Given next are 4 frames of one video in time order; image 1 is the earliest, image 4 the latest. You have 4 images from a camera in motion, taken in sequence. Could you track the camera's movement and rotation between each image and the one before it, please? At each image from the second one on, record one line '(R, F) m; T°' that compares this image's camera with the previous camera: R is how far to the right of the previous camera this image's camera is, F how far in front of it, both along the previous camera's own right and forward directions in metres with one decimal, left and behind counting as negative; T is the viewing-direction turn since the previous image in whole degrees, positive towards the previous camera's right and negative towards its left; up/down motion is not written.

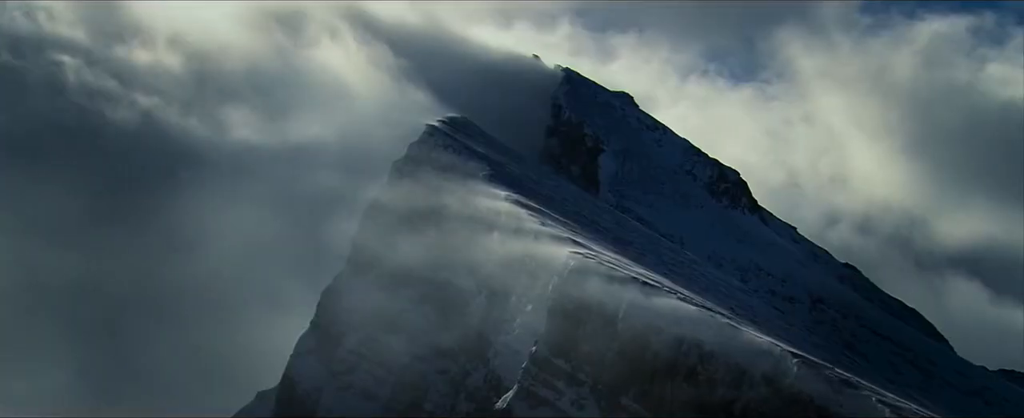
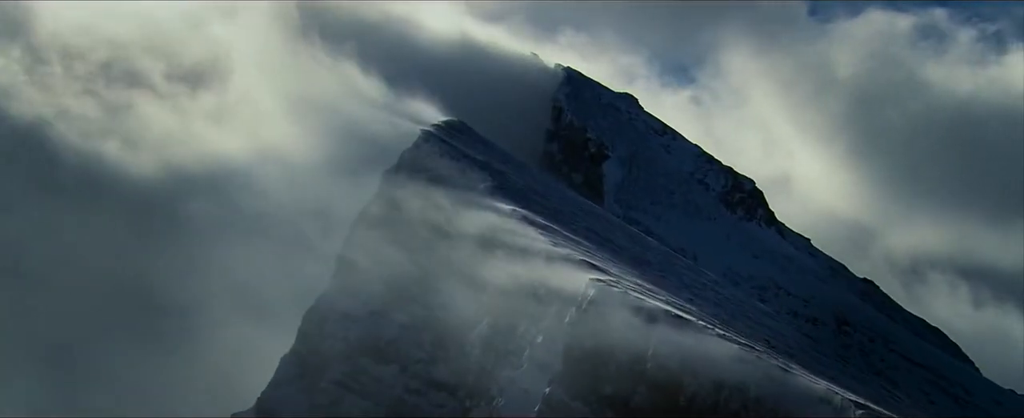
(-2.2, +9.7) m; +1°
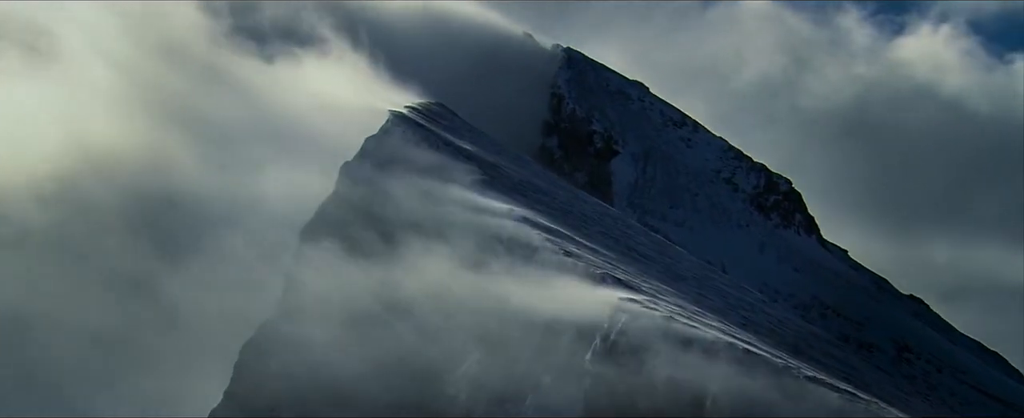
(-0.8, +17.9) m; +1°
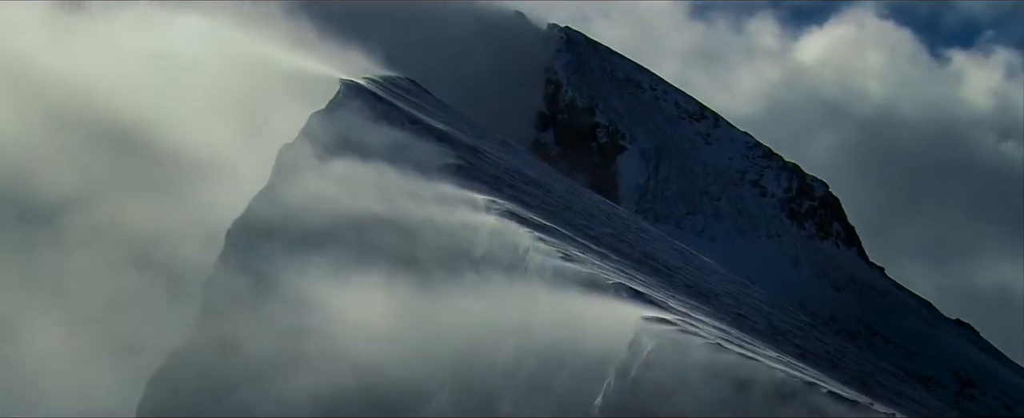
(+0.5, +14.2) m; 0°
